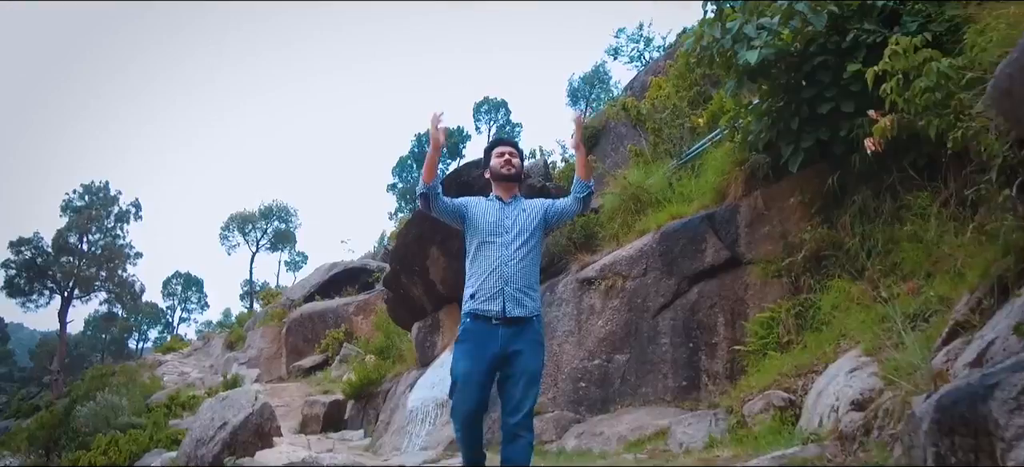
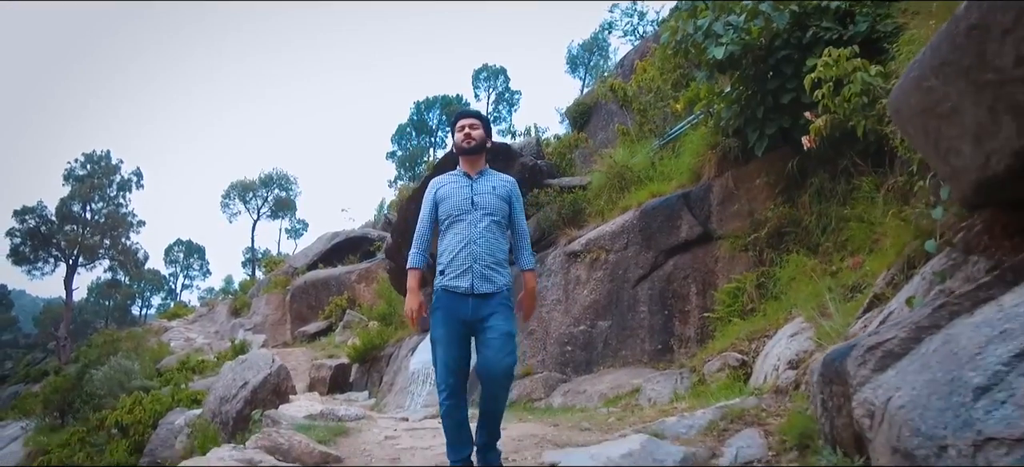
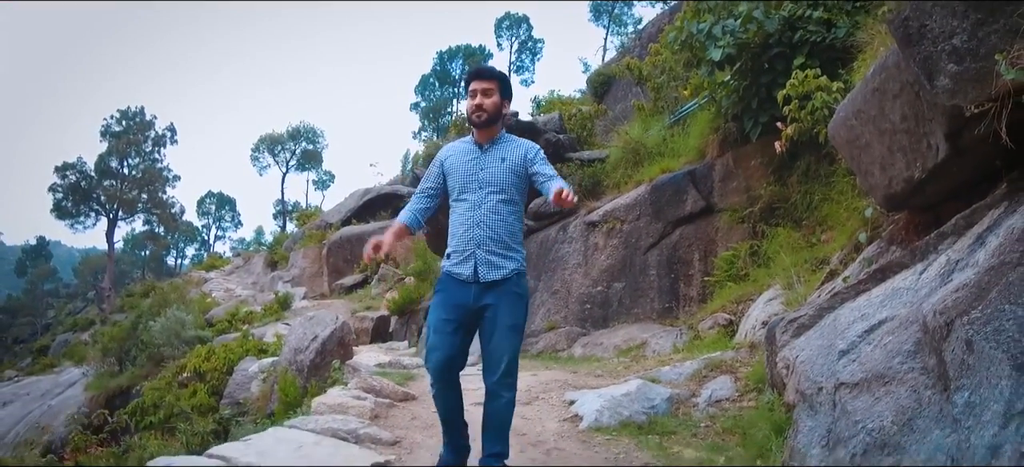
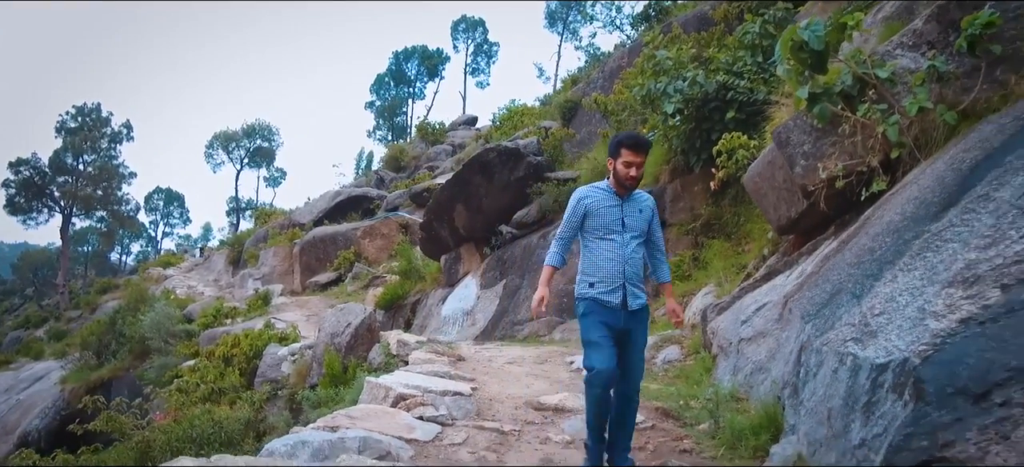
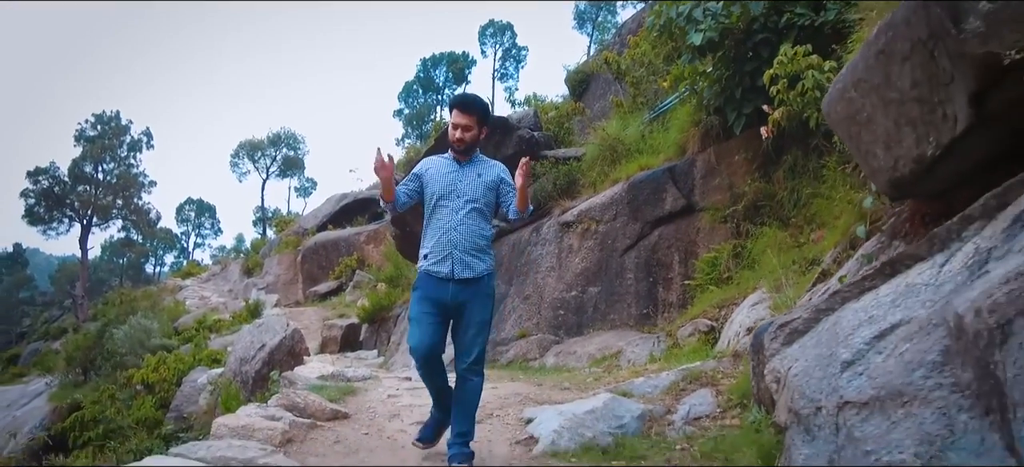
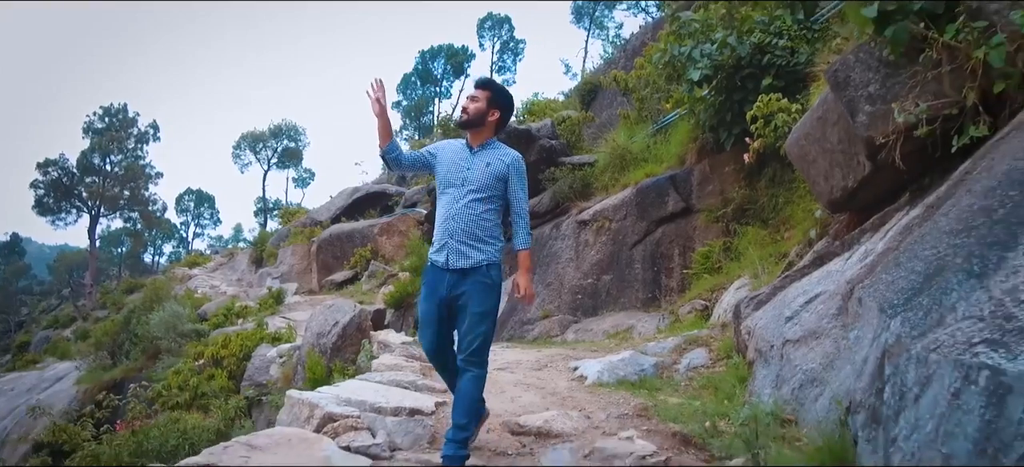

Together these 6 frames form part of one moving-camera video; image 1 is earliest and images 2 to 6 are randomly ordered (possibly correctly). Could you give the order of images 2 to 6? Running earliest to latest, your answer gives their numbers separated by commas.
2, 5, 3, 6, 4
